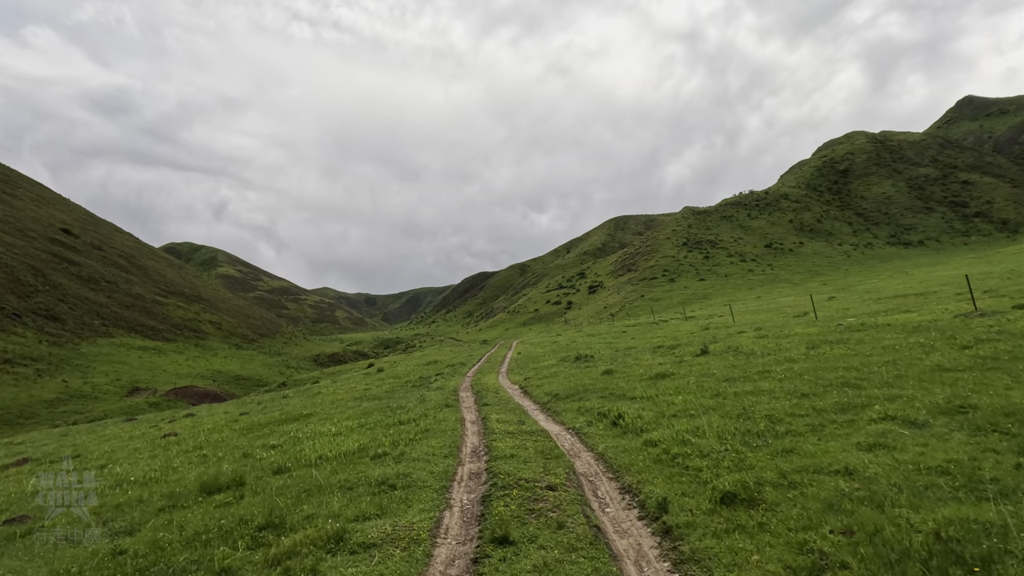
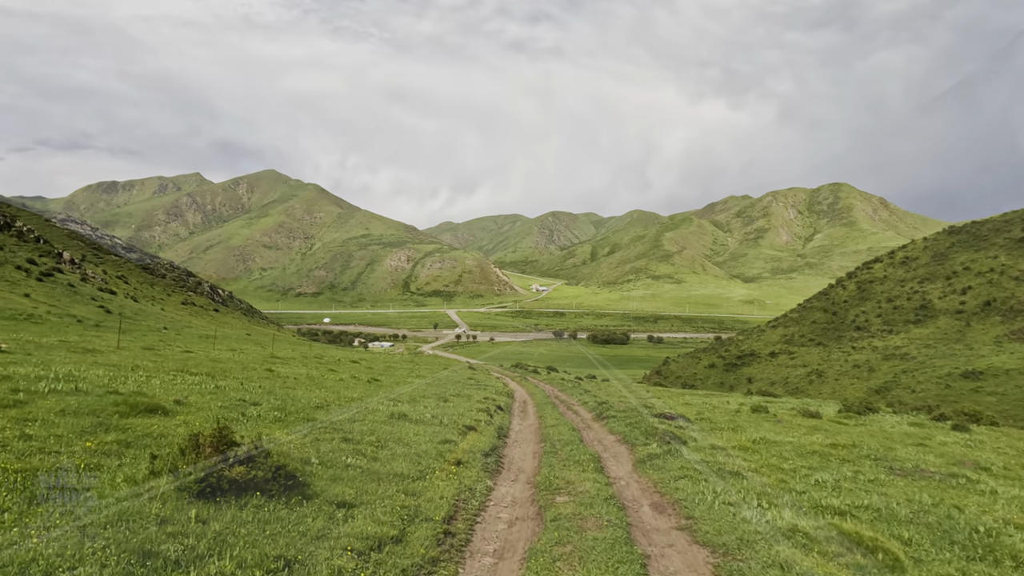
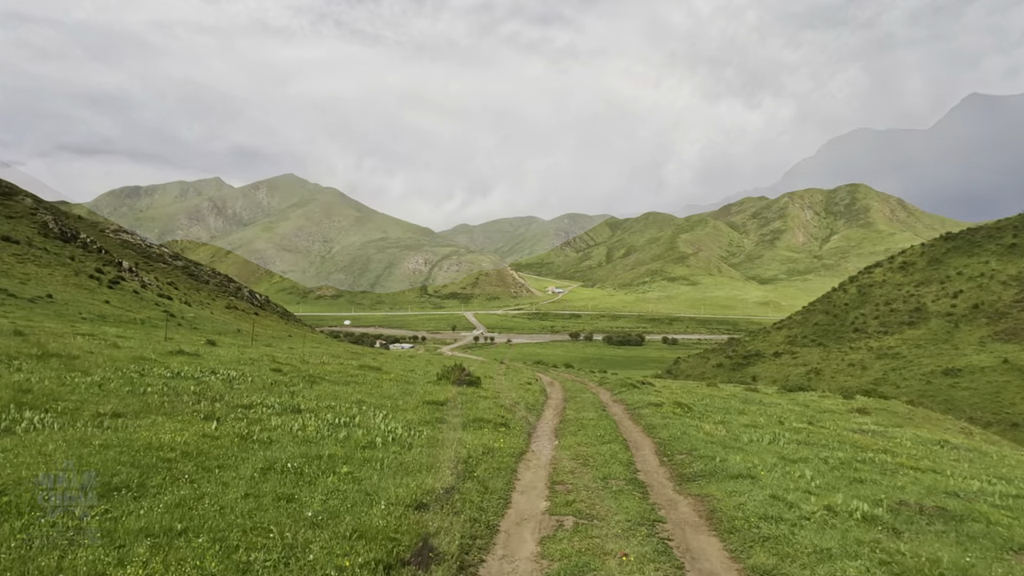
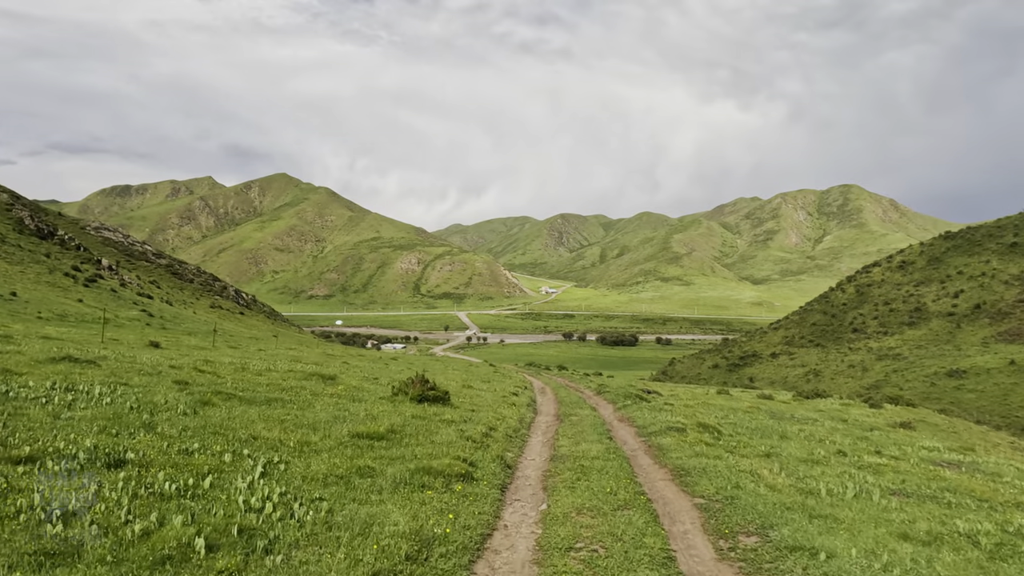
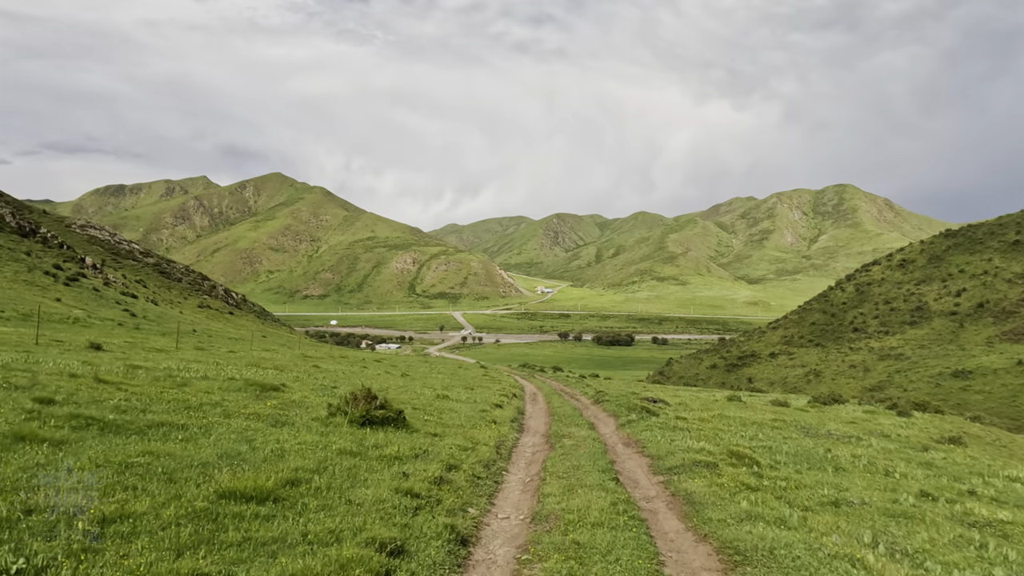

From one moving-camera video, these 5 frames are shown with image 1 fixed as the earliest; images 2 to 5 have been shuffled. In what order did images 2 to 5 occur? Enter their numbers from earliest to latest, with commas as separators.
3, 4, 5, 2
